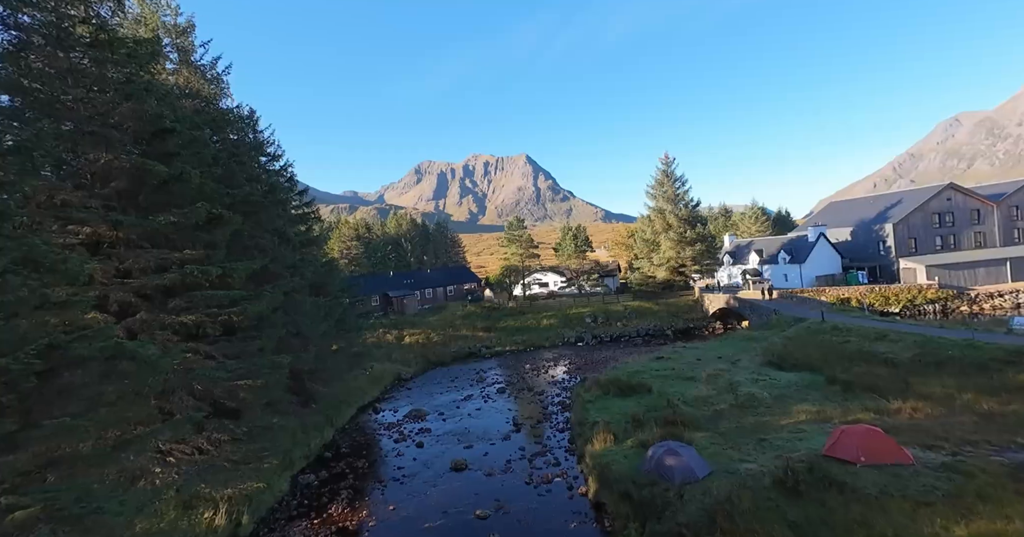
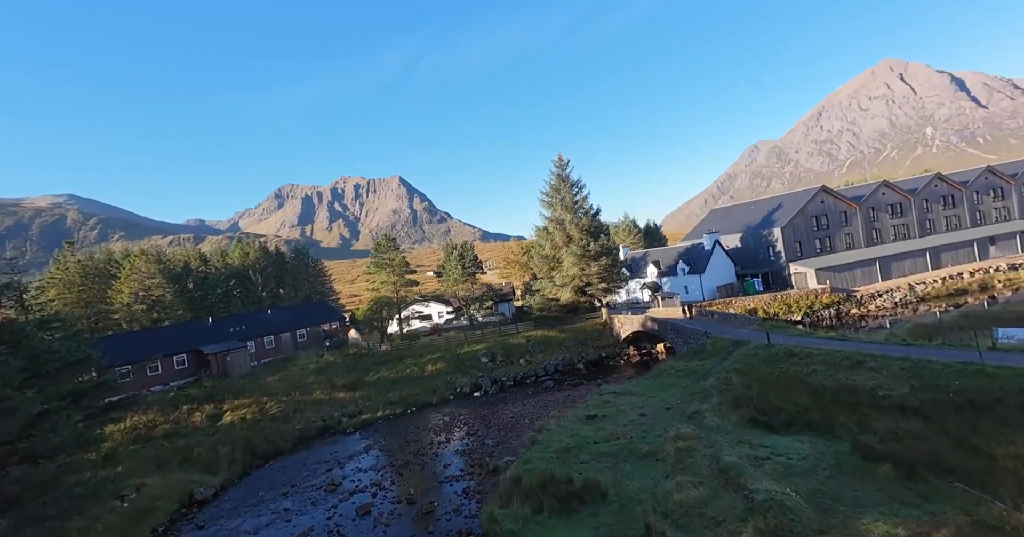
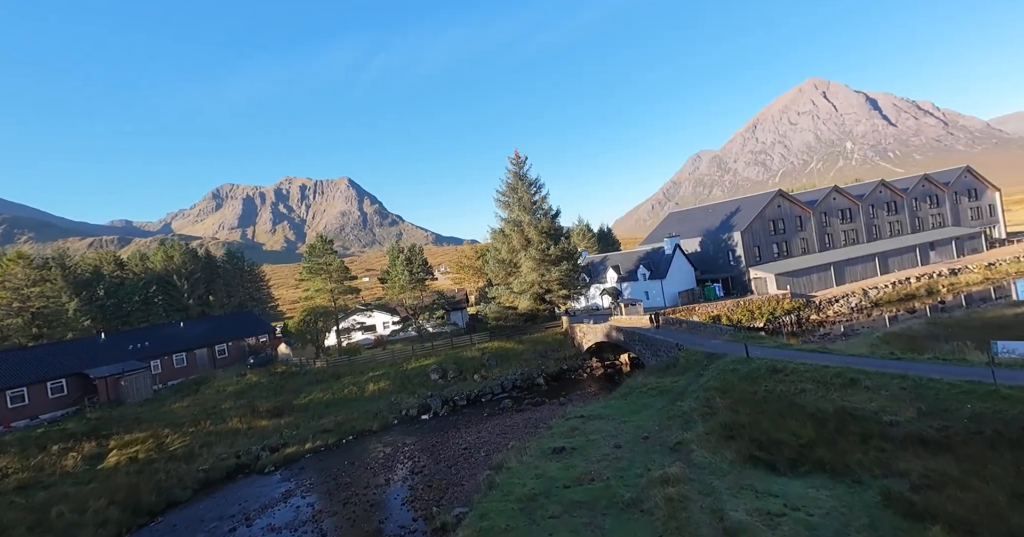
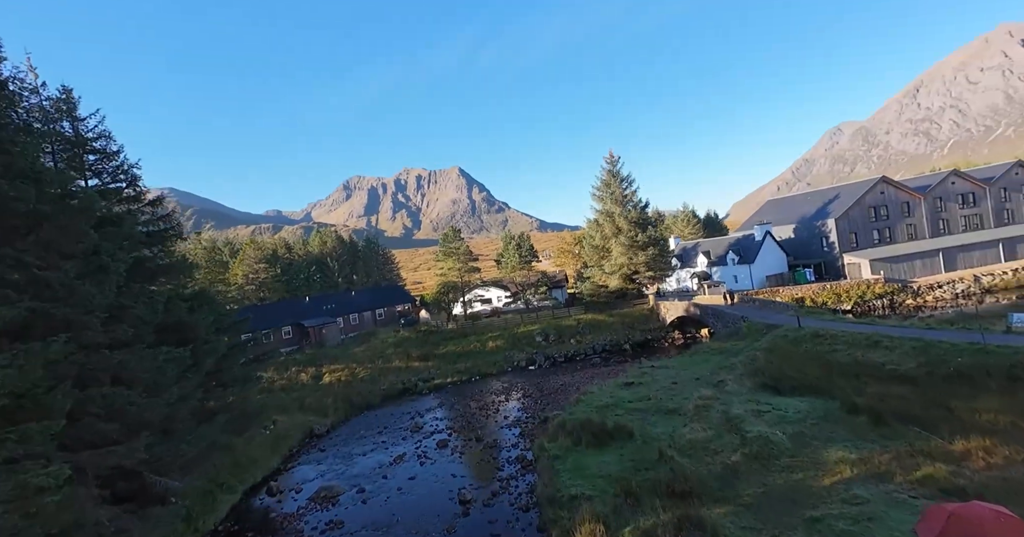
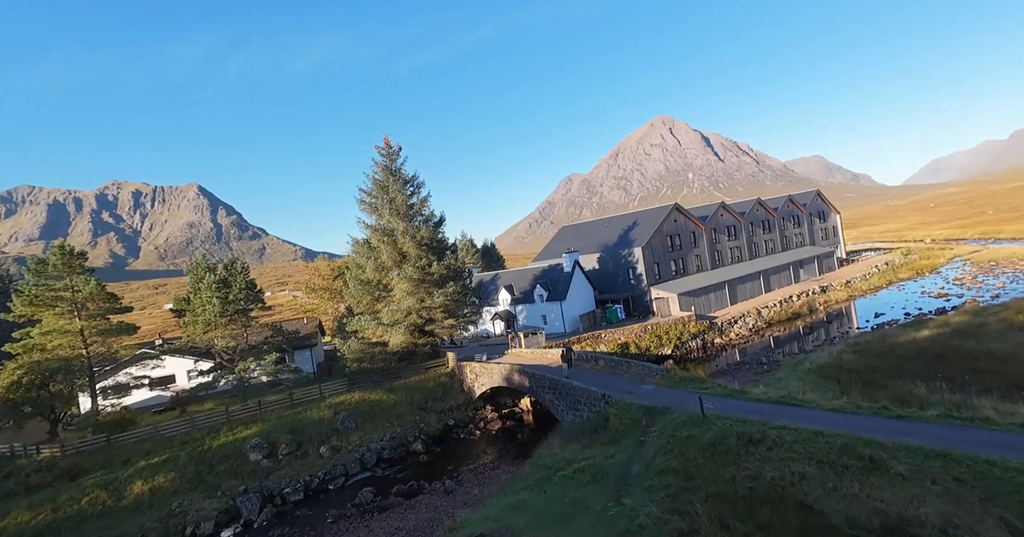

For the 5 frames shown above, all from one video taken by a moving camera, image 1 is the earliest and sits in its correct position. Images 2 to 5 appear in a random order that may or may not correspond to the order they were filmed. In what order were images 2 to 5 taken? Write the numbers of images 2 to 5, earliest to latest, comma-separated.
4, 2, 3, 5
